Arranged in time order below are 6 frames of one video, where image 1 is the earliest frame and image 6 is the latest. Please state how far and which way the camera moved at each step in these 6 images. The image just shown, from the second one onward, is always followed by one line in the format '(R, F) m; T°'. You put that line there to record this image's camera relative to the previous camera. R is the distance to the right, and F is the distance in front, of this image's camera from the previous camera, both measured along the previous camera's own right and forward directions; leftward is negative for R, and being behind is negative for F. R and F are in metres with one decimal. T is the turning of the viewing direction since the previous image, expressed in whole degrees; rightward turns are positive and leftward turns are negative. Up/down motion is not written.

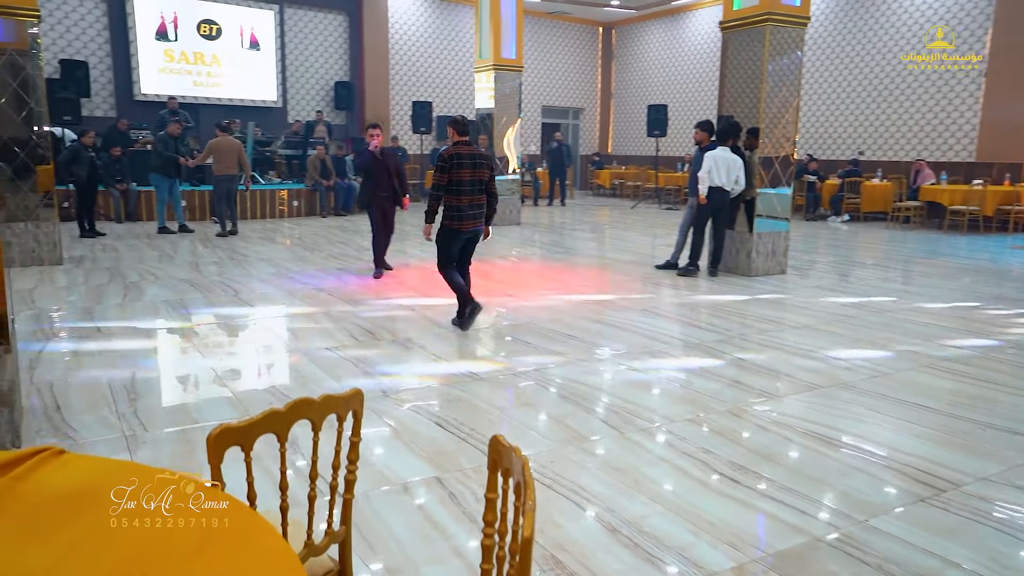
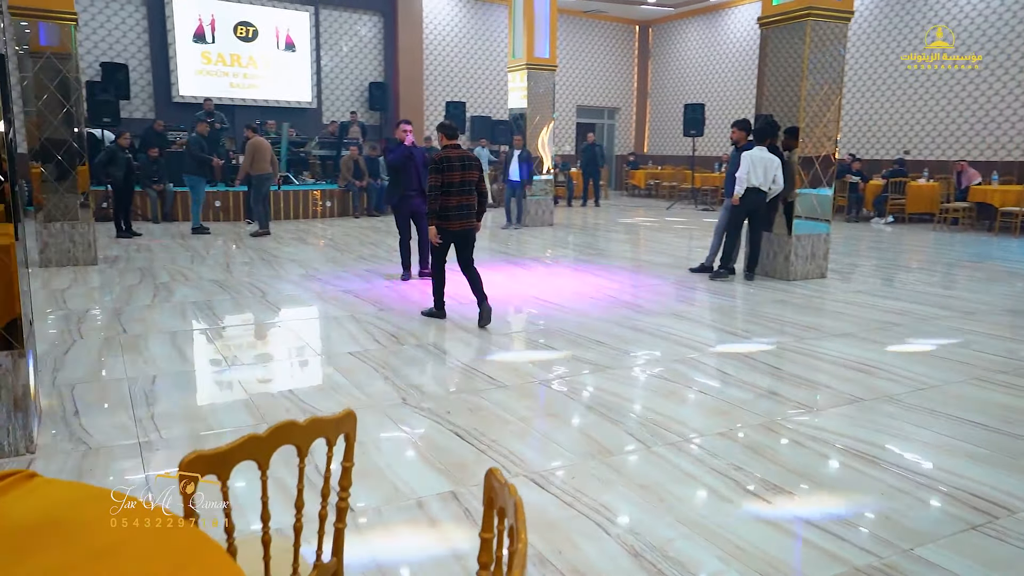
(0.0, +0.1) m; -3°
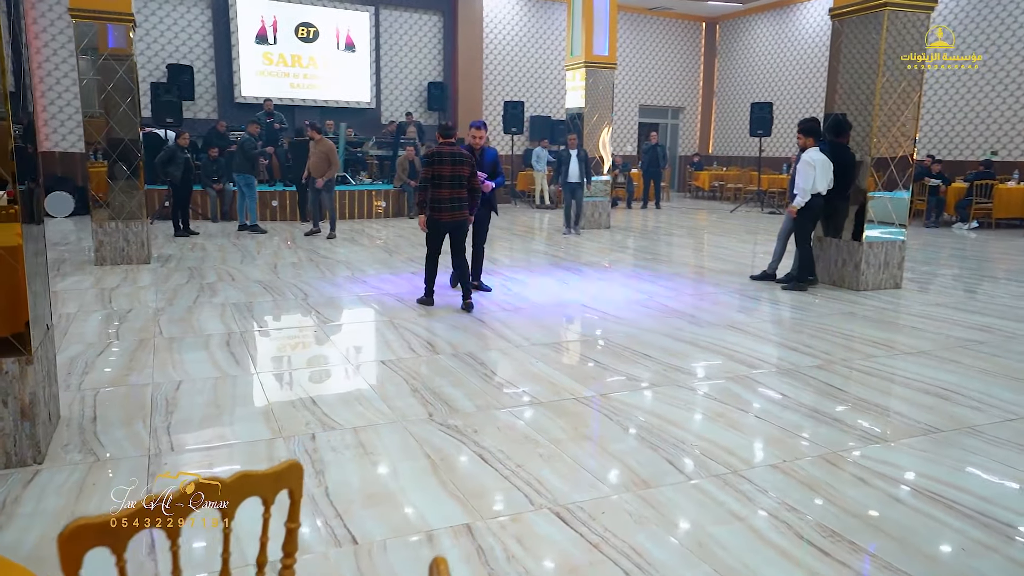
(+0.1, +0.2) m; -5°
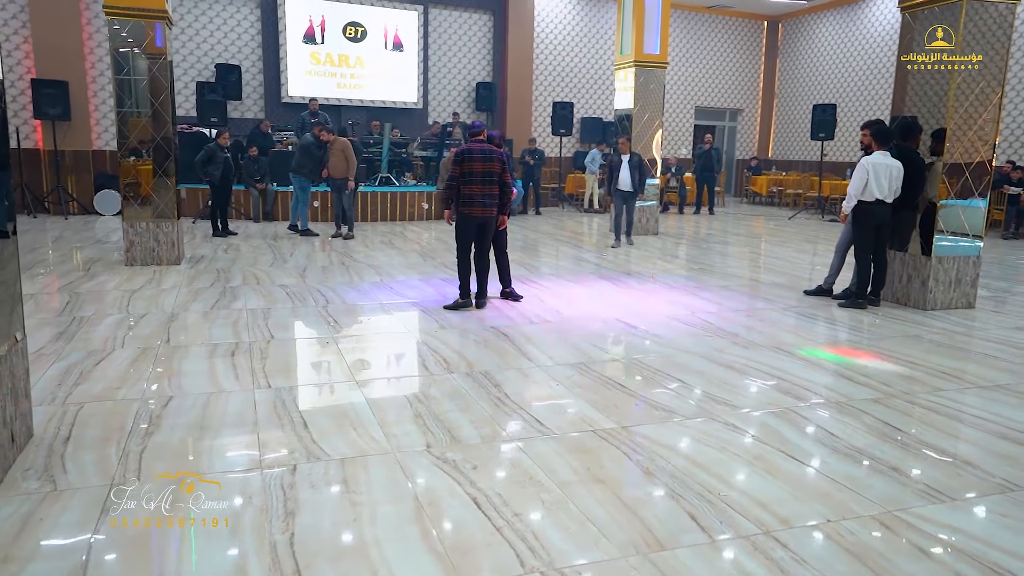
(+0.2, +0.3) m; -4°
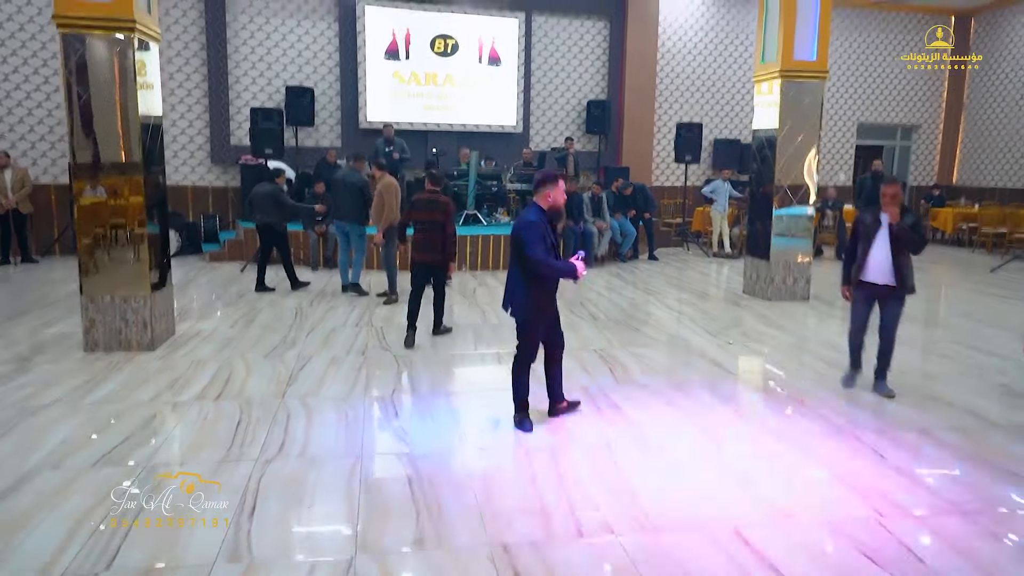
(+0.4, +2.1) m; -10°
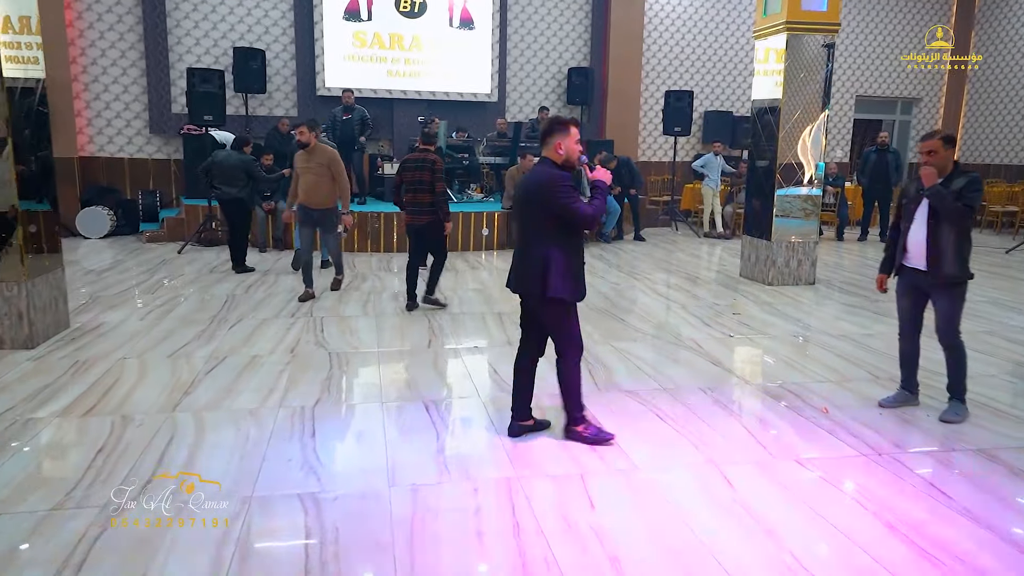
(+0.1, +0.9) m; +1°
